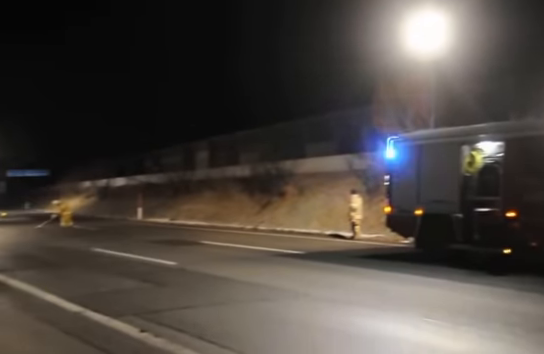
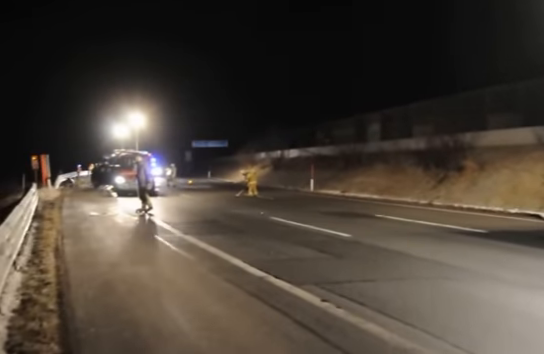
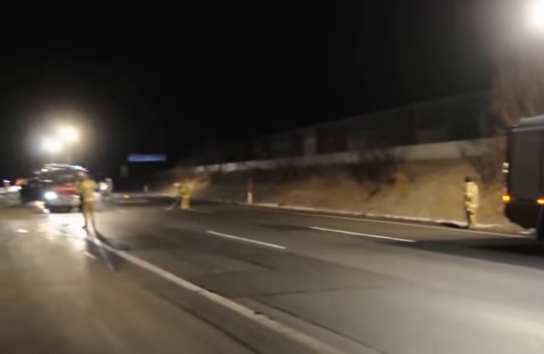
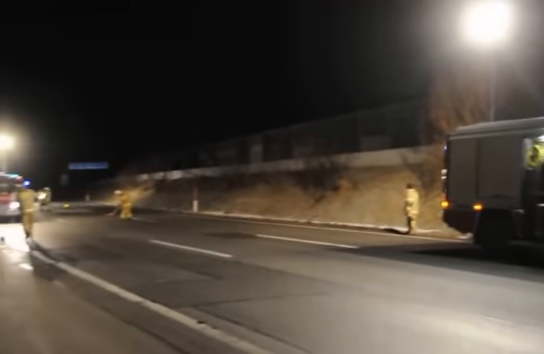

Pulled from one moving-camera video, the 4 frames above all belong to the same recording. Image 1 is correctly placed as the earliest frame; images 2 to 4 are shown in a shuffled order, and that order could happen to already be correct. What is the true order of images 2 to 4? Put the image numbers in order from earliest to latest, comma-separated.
4, 3, 2
